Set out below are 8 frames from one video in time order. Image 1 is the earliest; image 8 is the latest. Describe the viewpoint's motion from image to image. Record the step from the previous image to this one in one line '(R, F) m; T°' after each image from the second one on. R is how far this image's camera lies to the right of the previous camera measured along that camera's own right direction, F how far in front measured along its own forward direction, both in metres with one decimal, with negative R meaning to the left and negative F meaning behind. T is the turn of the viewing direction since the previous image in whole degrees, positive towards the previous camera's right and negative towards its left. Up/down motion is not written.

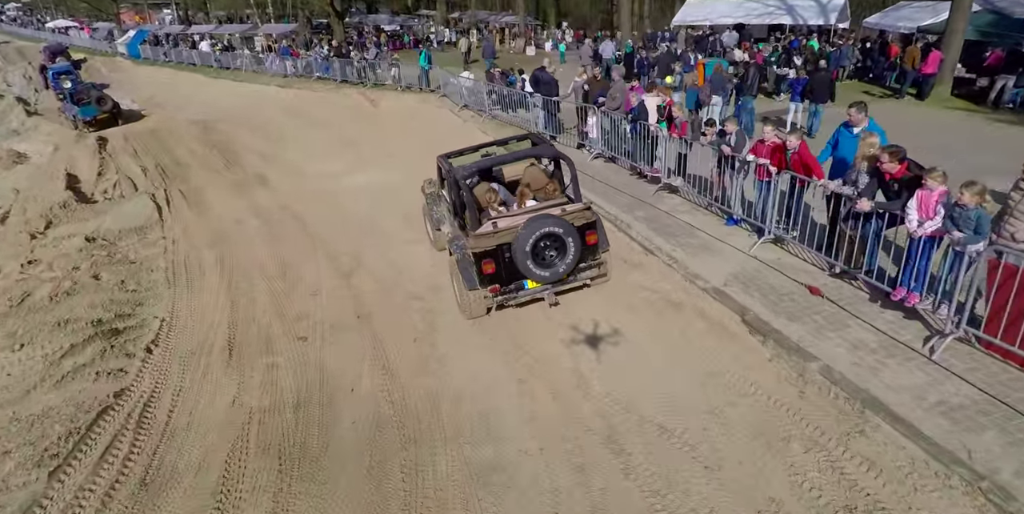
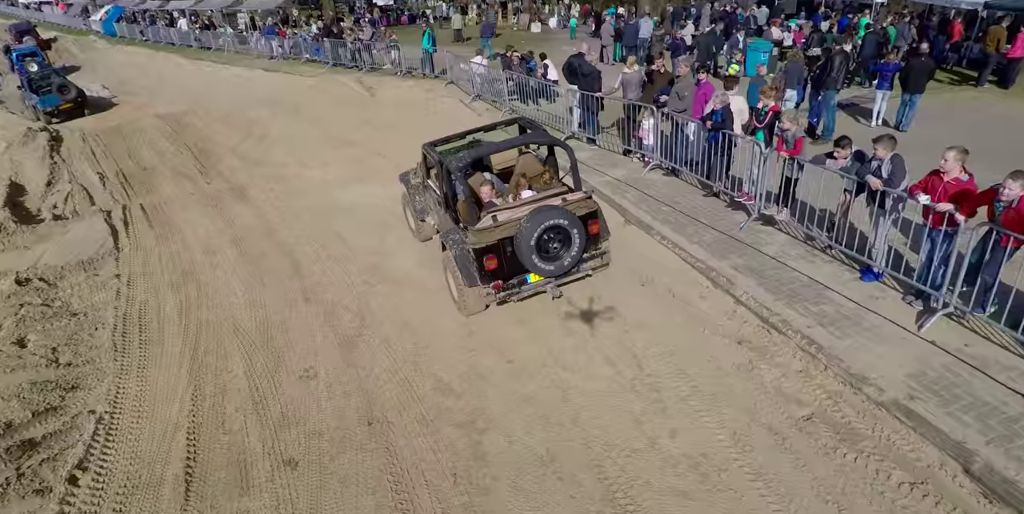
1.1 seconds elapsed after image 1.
(-0.8, +2.4) m; +1°
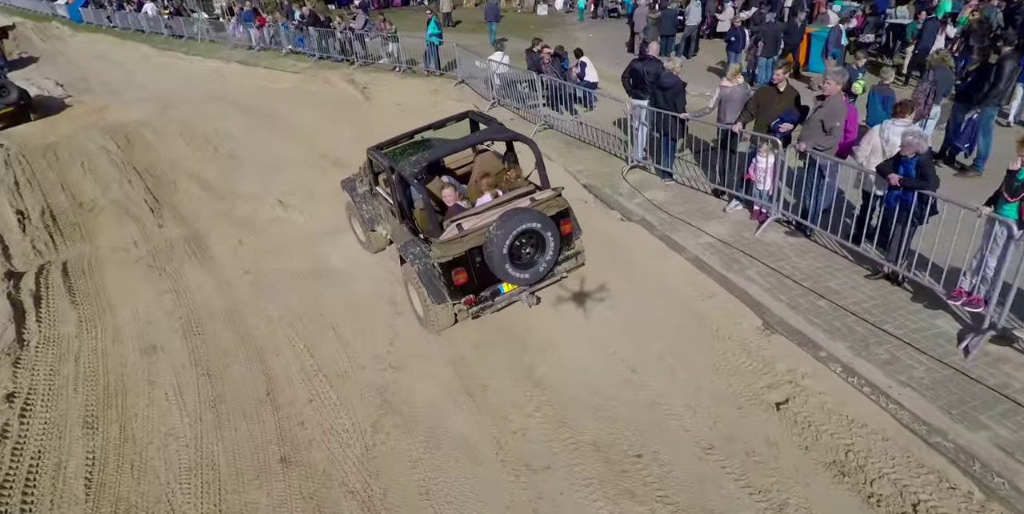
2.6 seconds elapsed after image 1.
(-0.9, +3.0) m; +1°
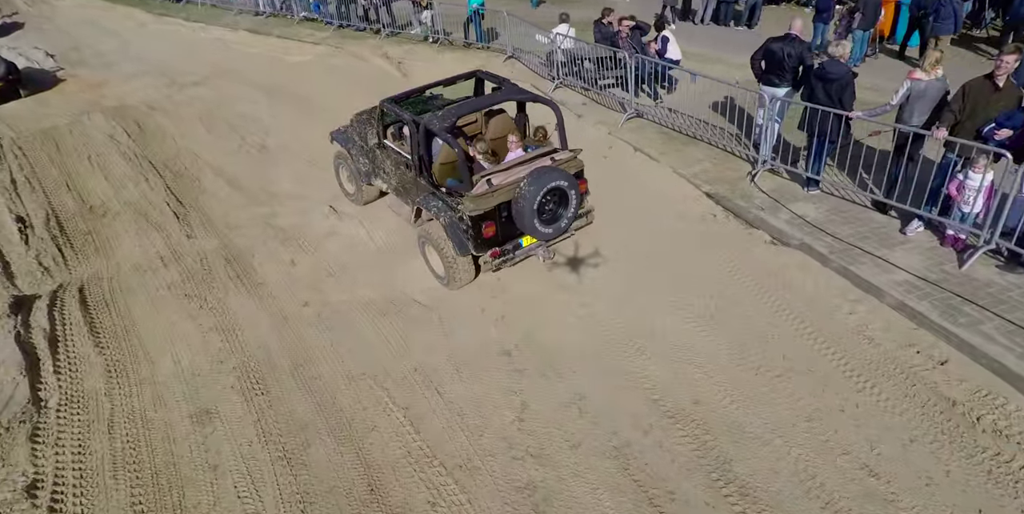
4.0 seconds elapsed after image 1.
(-1.5, +1.6) m; +1°
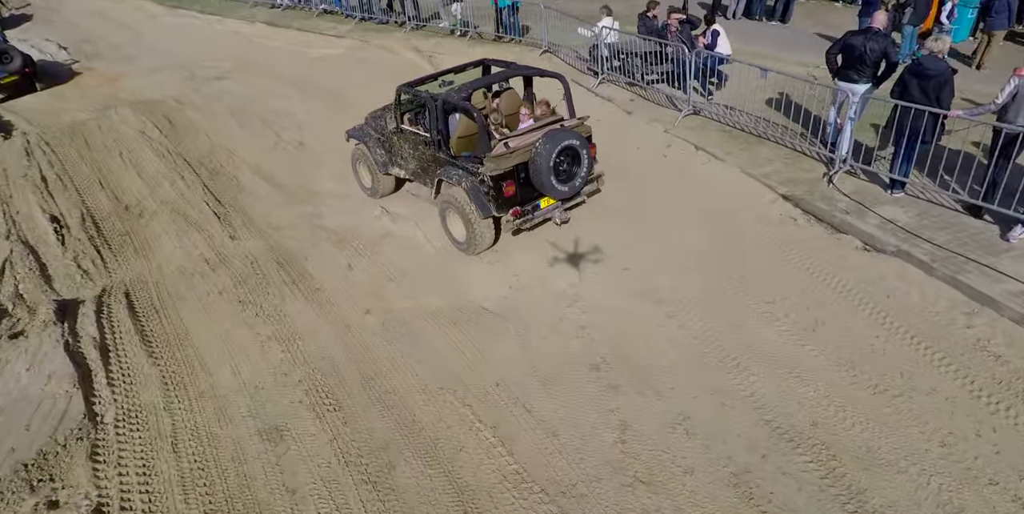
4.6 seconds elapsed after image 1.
(-0.8, +0.4) m; 0°
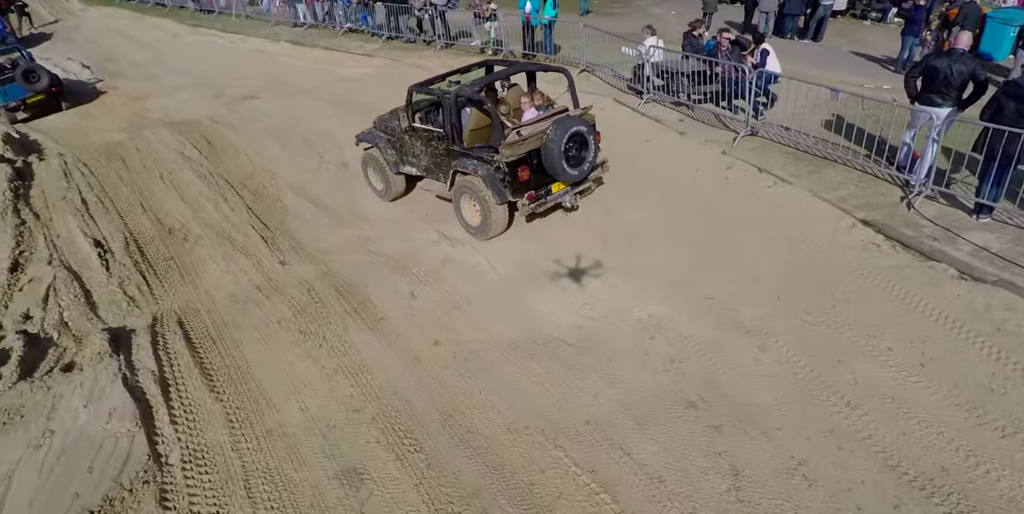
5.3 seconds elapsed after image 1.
(-0.8, +0.3) m; 0°
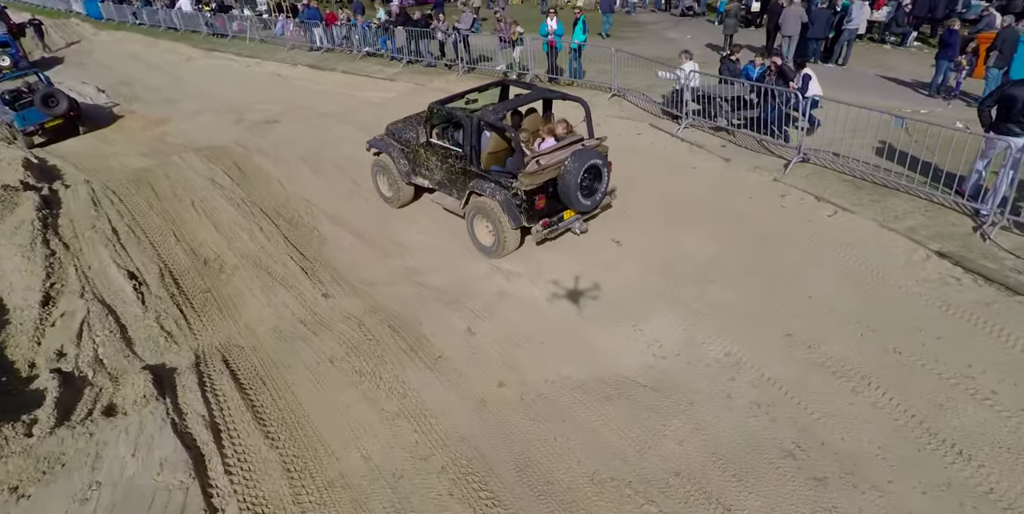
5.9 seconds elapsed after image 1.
(-0.7, +0.3) m; 0°
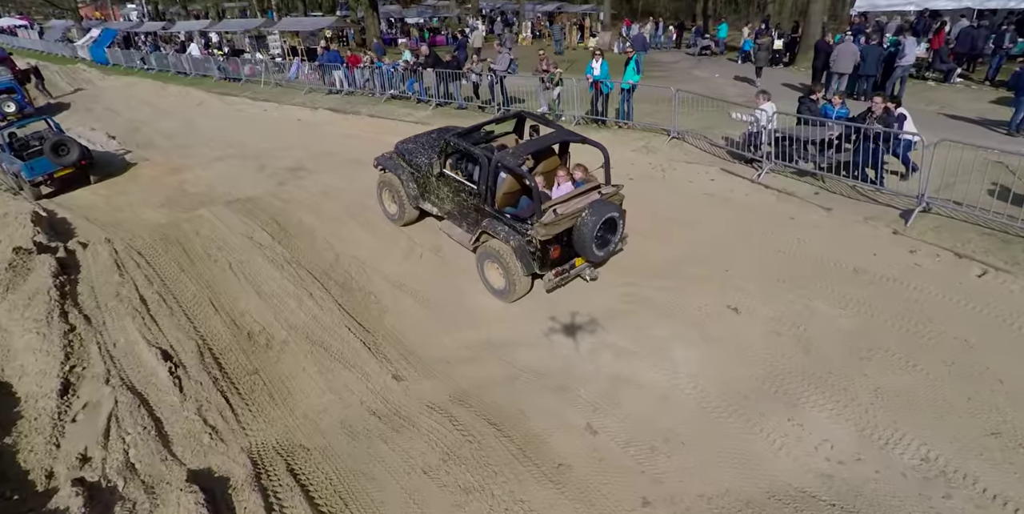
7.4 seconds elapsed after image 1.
(-1.2, +1.1) m; +1°
